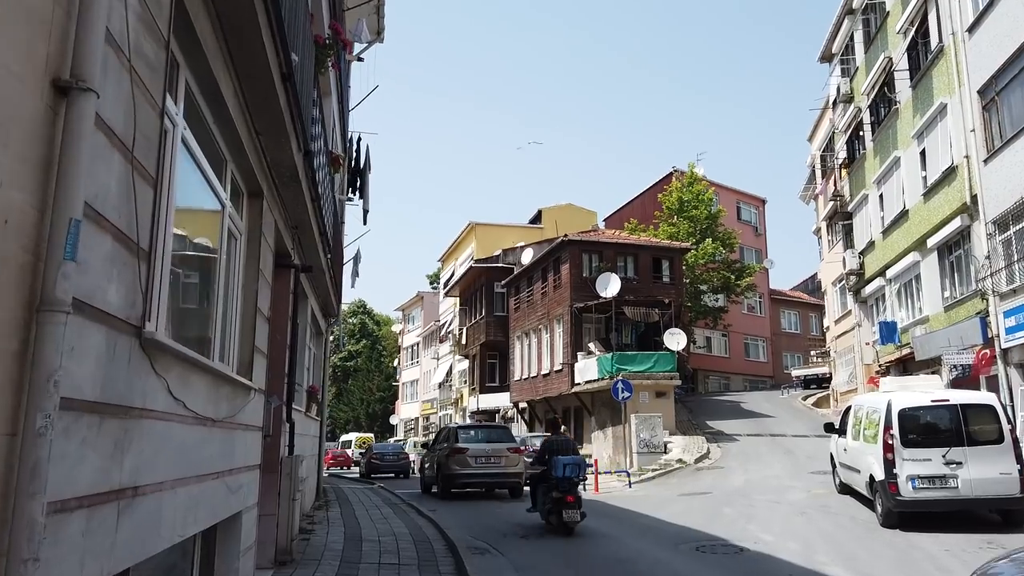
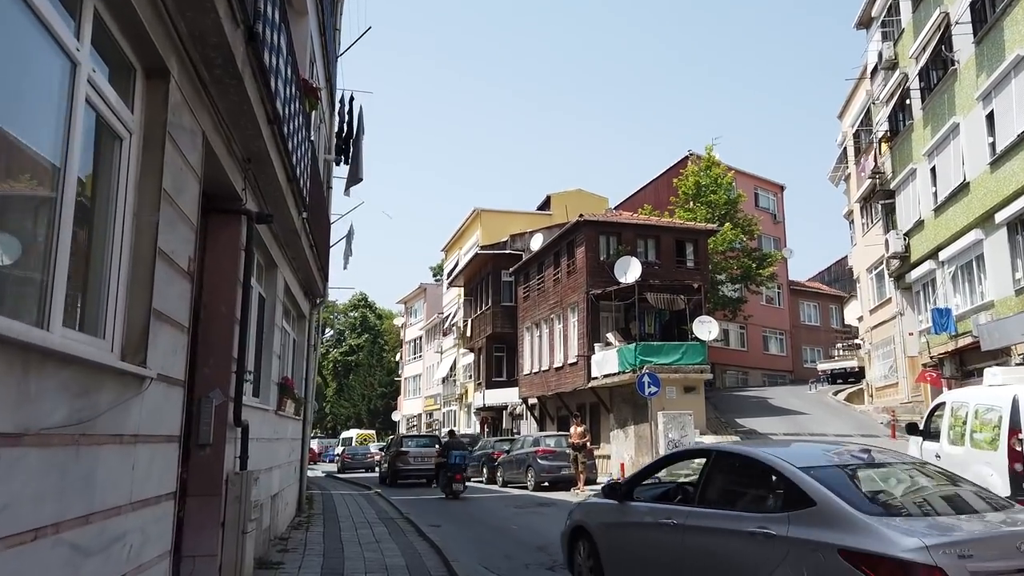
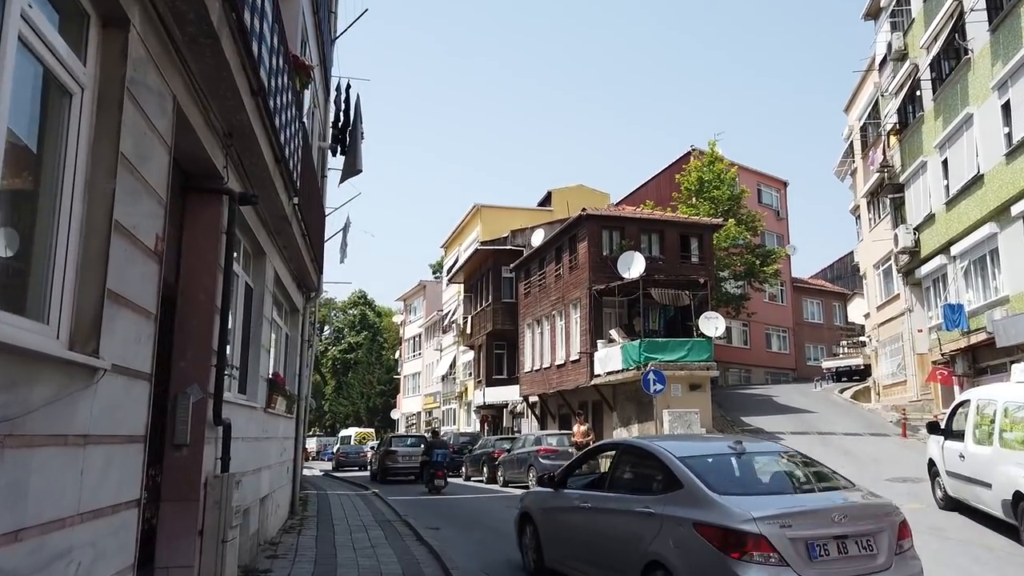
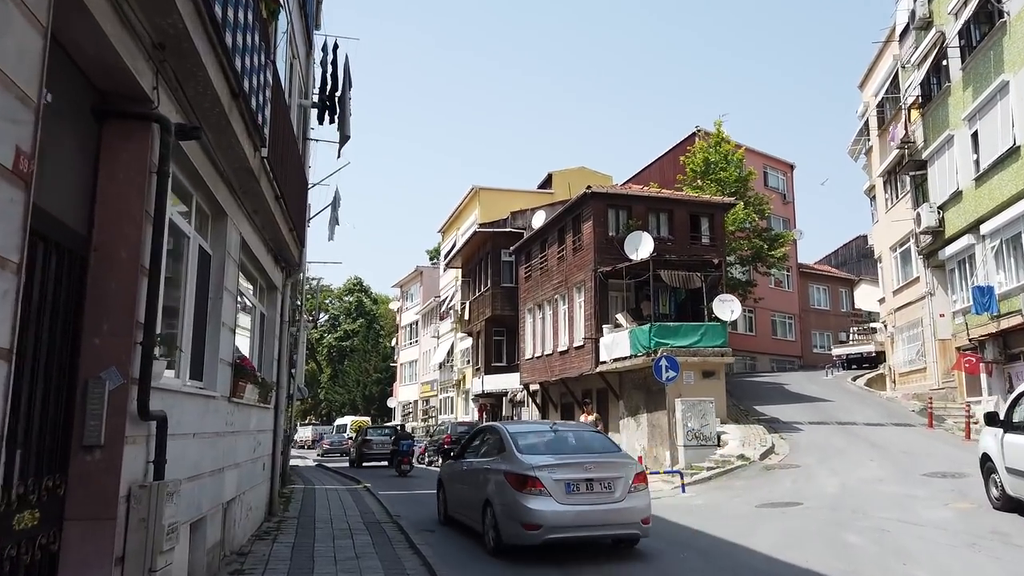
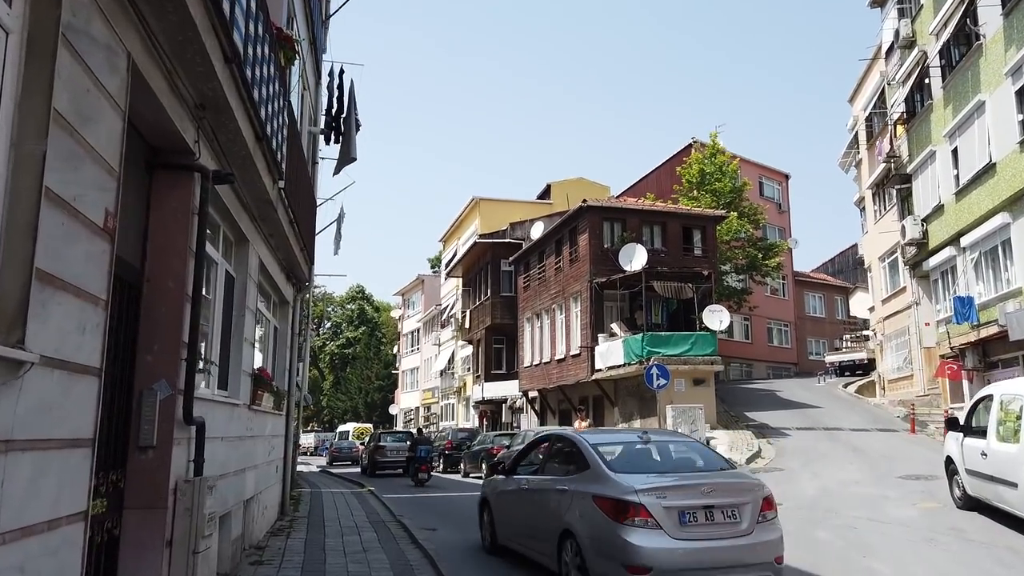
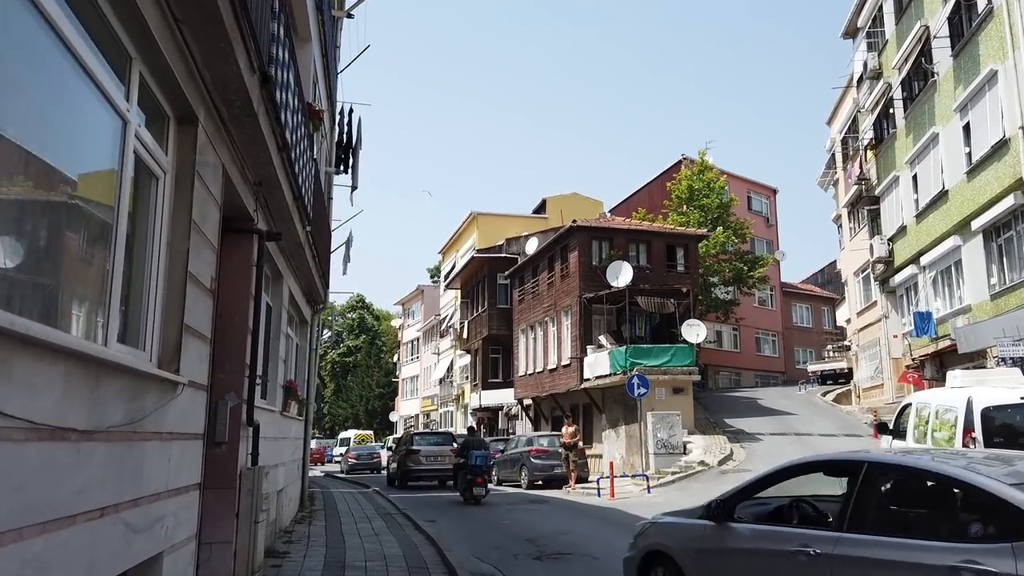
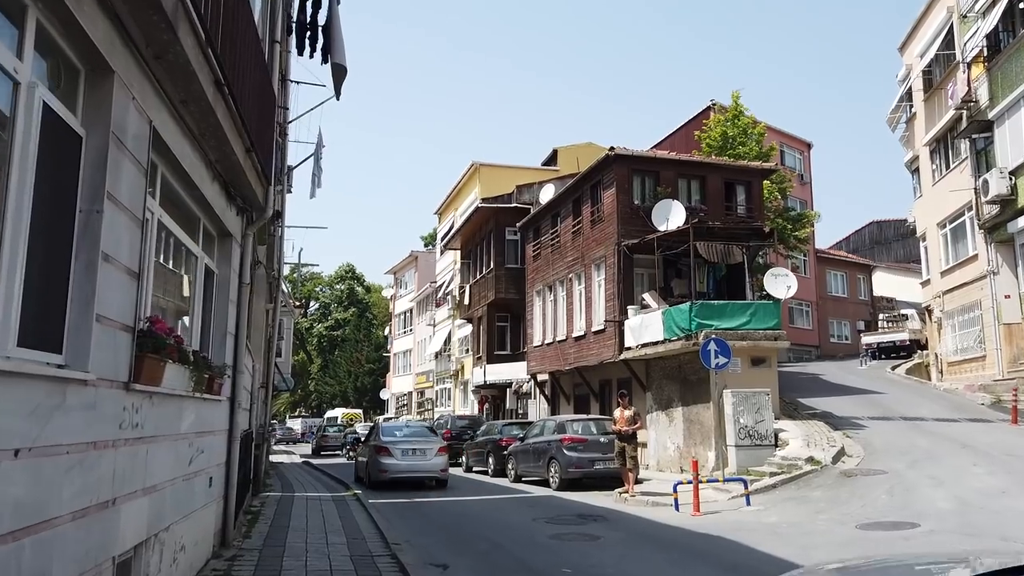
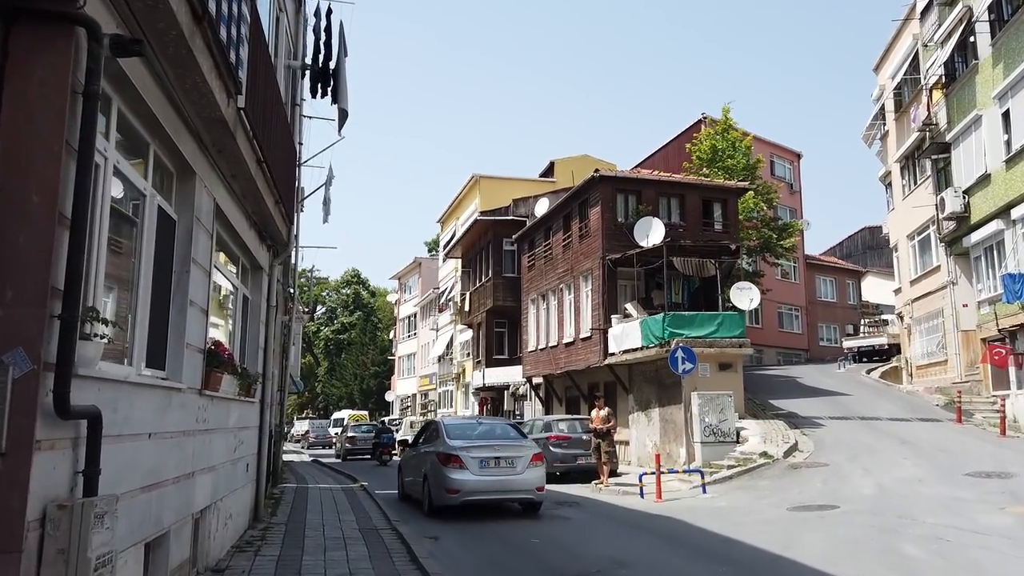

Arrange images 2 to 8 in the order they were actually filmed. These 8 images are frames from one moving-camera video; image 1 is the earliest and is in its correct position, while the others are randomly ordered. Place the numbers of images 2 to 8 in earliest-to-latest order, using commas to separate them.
6, 2, 3, 5, 4, 8, 7
